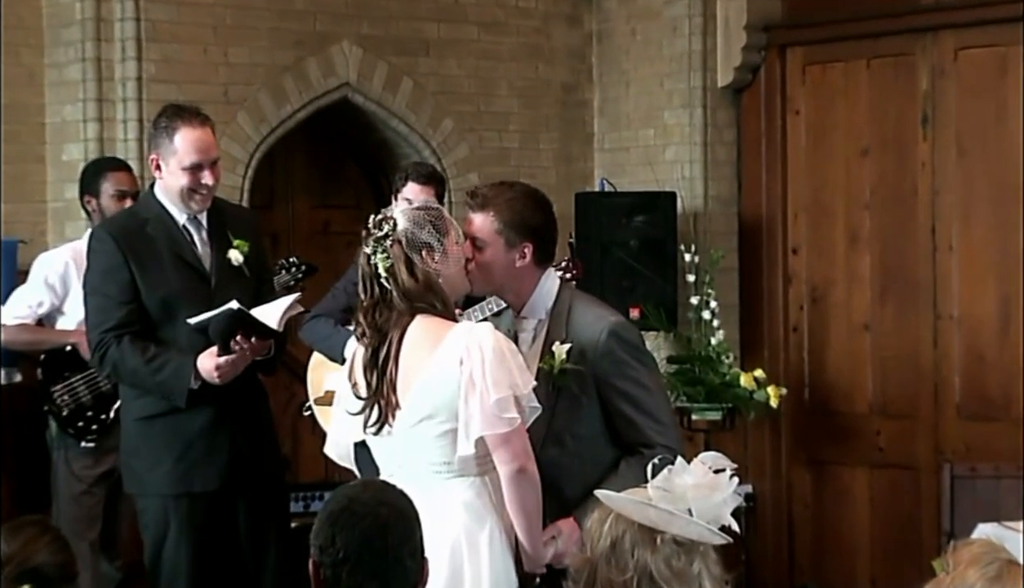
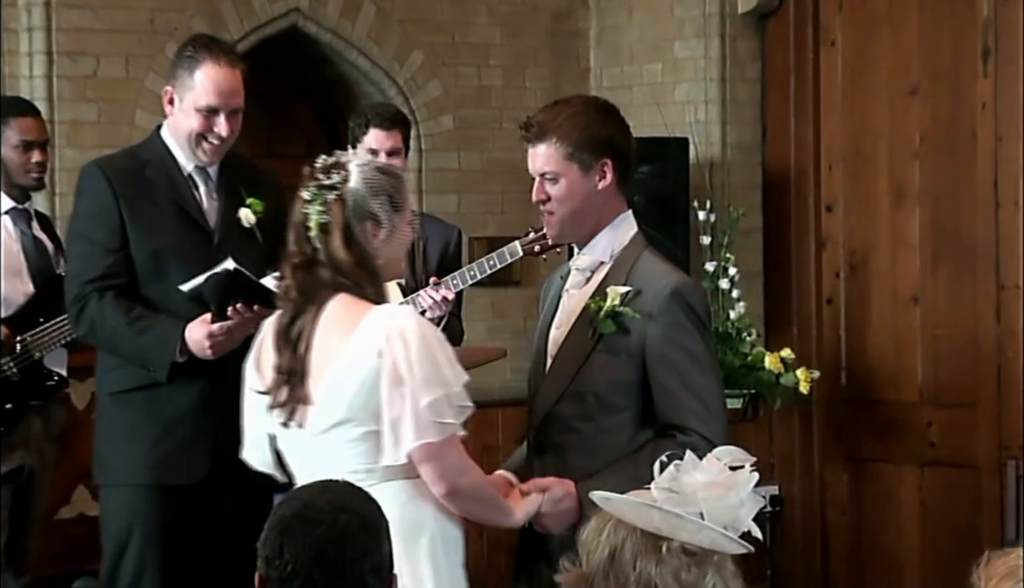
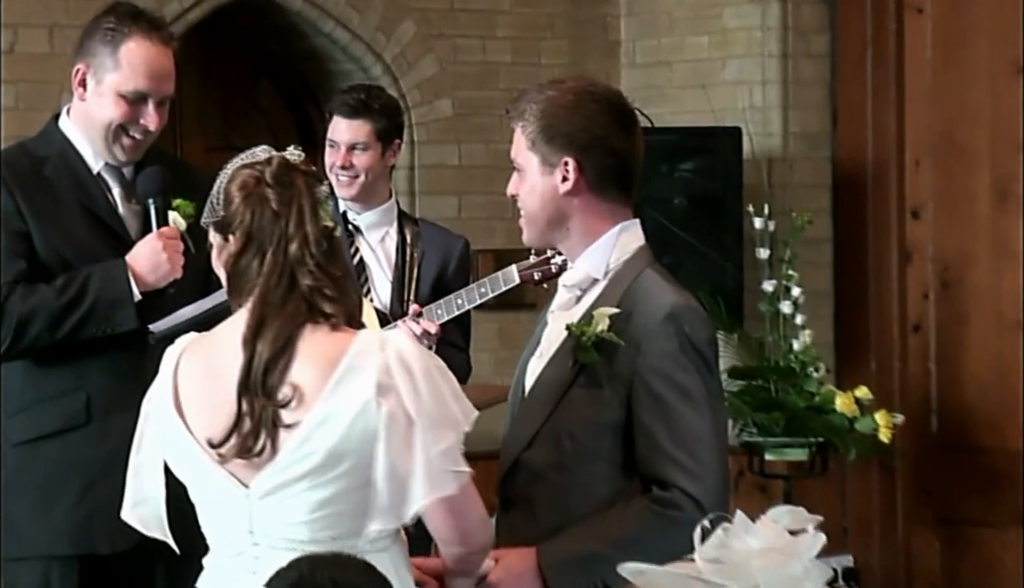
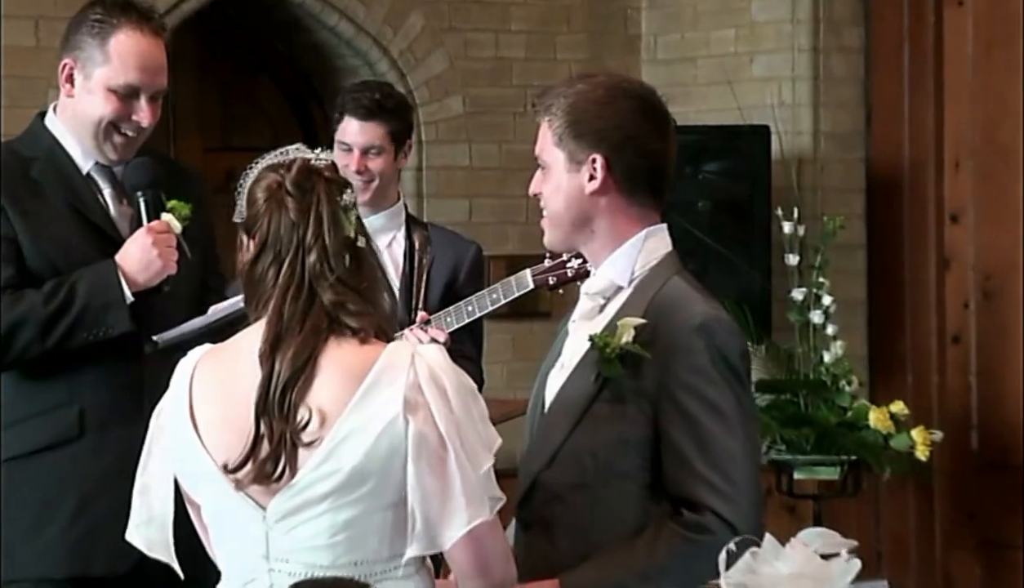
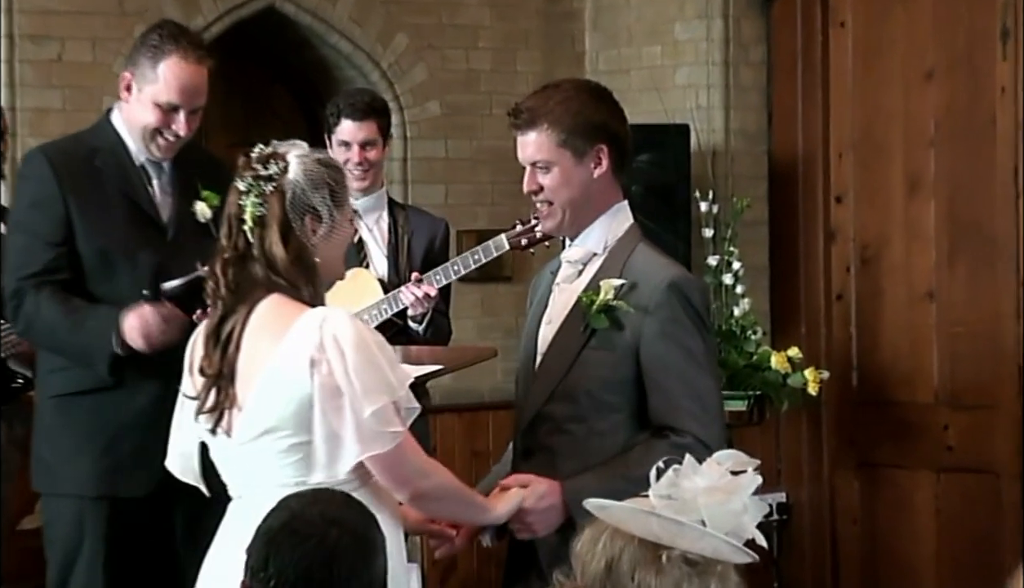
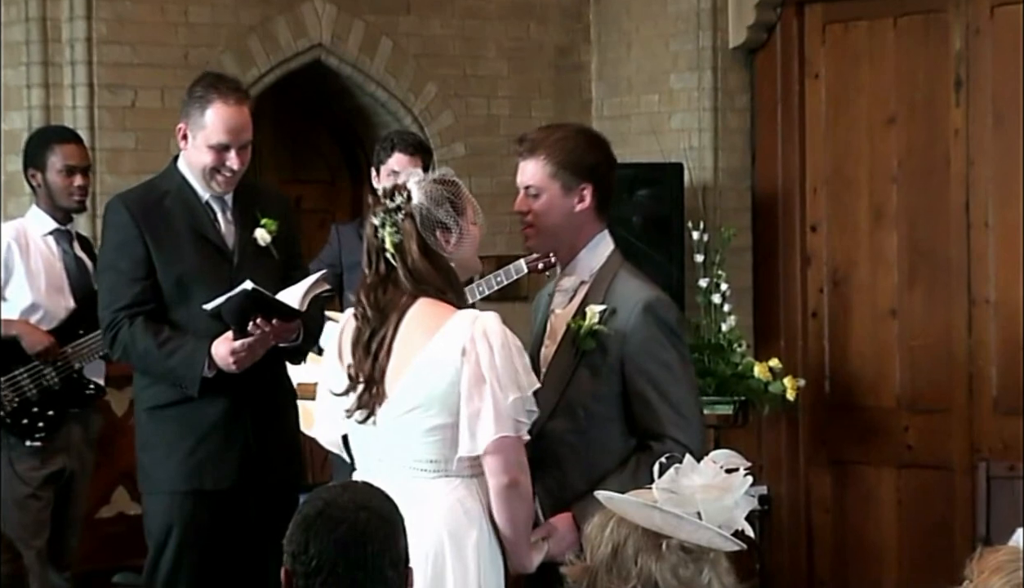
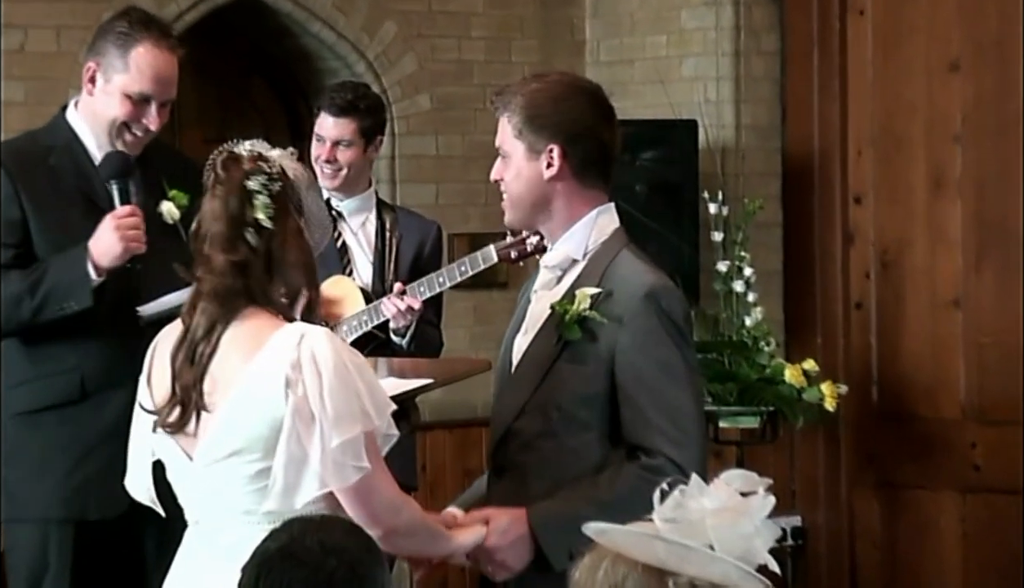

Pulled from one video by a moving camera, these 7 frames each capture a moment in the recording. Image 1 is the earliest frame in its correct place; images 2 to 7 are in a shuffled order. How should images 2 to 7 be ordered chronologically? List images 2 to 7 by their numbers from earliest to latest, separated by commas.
6, 2, 5, 7, 3, 4
